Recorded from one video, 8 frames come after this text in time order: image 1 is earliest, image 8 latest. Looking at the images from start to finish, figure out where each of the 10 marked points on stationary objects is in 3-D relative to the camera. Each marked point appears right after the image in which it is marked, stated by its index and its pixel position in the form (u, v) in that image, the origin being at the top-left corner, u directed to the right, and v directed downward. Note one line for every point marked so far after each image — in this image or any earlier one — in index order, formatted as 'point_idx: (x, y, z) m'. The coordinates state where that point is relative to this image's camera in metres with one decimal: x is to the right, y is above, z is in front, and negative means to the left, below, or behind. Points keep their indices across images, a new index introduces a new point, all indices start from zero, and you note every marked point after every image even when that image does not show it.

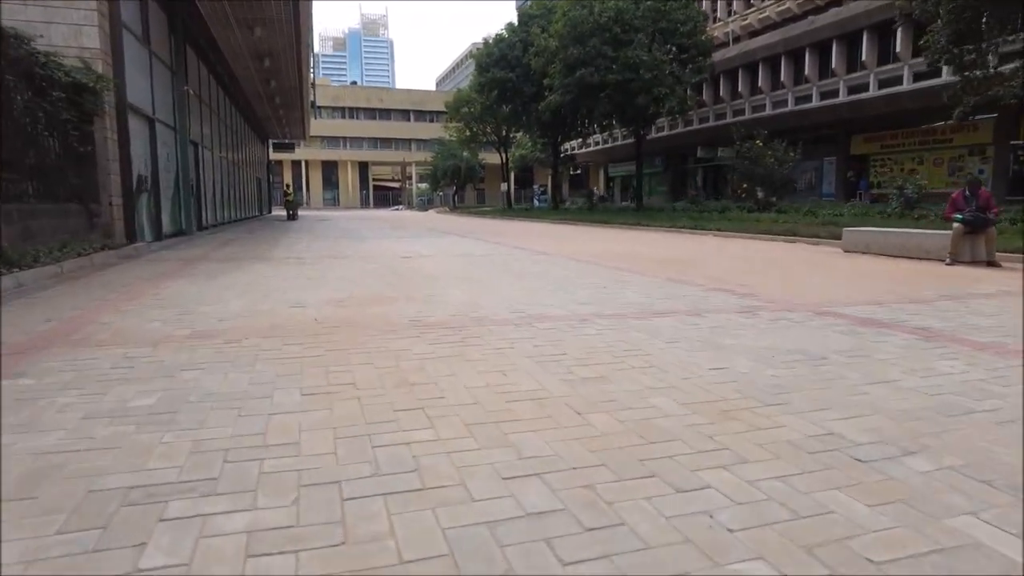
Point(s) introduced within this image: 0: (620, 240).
0: (+2.7, +1.1, +15.5) m
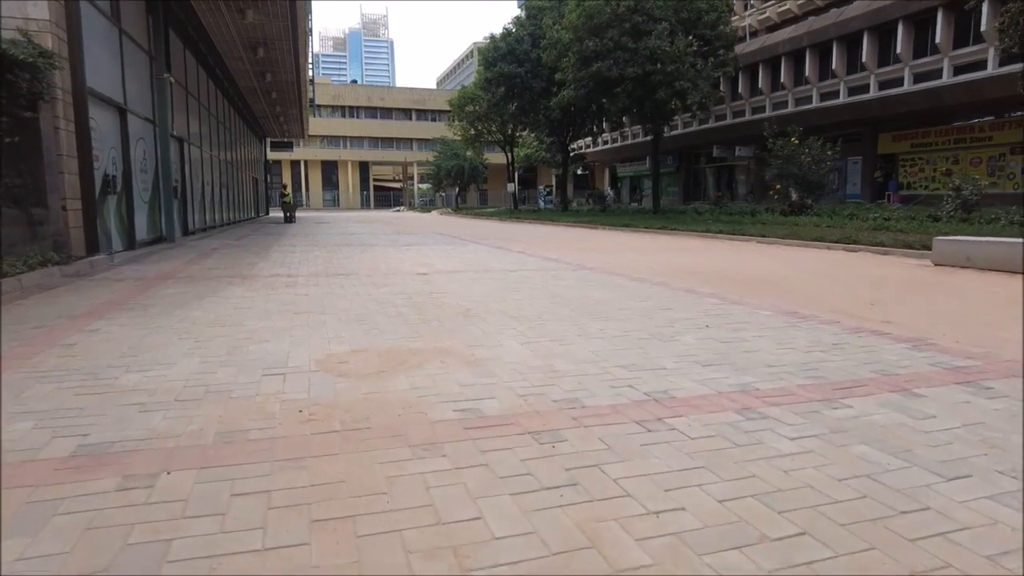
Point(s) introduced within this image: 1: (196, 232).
0: (+3.2, +0.8, +13.7) m
1: (-9.4, +1.7, +19.2) m
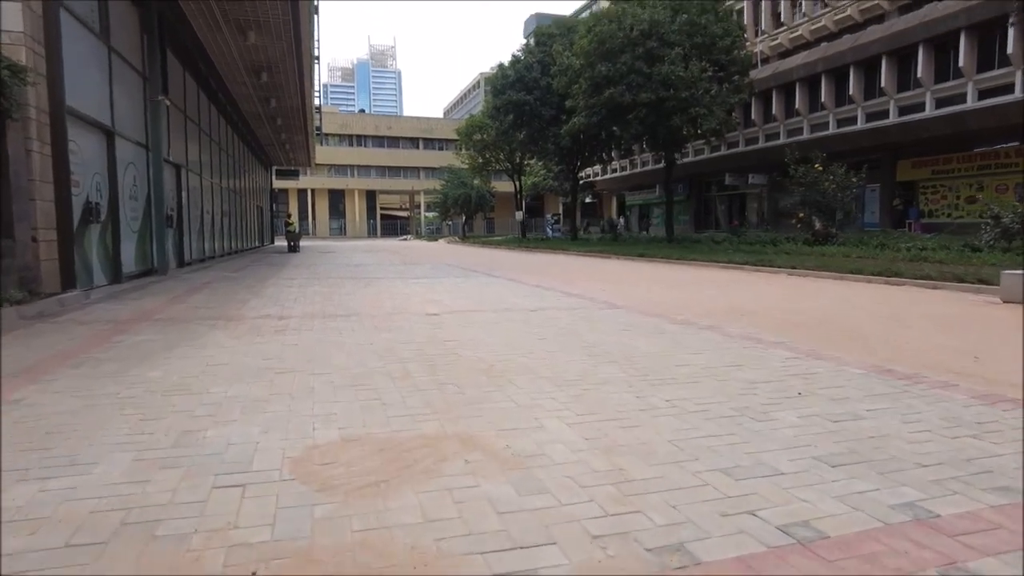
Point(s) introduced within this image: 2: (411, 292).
0: (+3.4, +0.1, +12.8) m
1: (-9.1, +0.7, +18.3) m
2: (-1.6, -0.1, +10.3) m
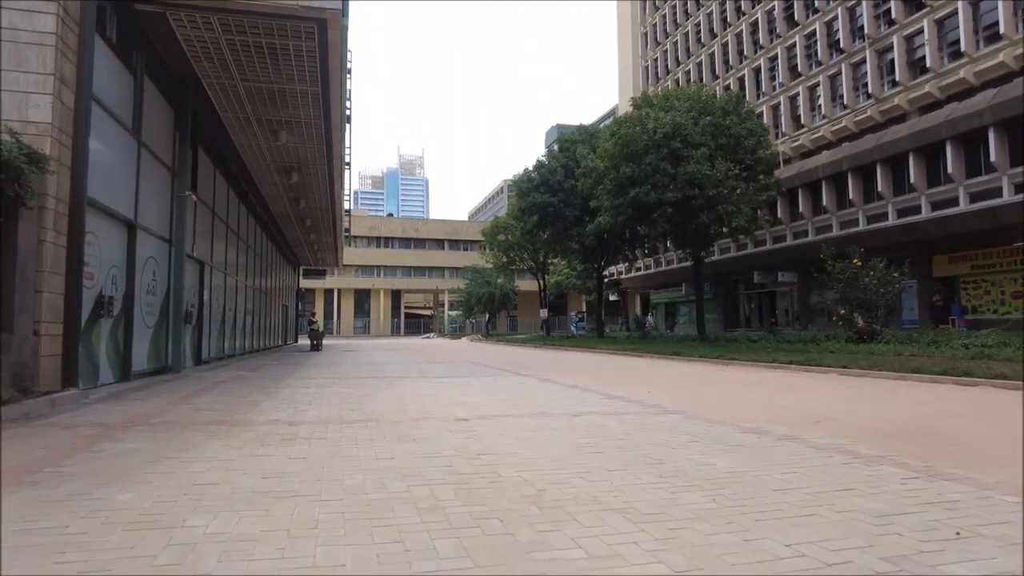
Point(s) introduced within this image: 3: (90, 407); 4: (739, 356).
0: (+4.0, -1.7, +11.8) m
1: (-8.3, -2.0, +17.8) m
2: (-1.1, -1.5, +9.5) m
3: (-4.7, -1.3, +7.1) m
4: (+6.7, -2.0, +19.2) m
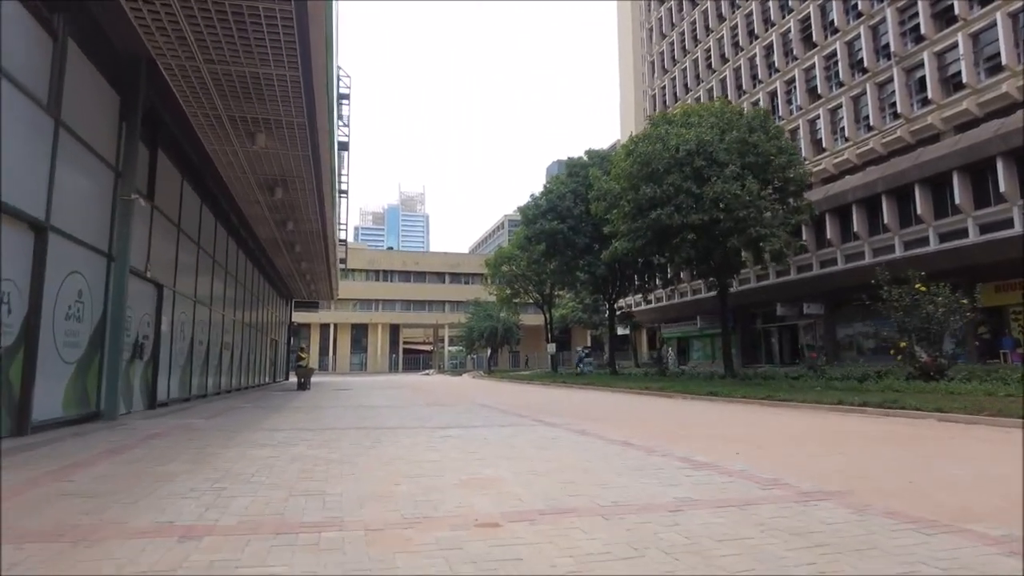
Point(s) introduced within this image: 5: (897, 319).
0: (+4.4, -2.0, +9.1) m
1: (-7.9, -2.7, +15.1) m
2: (-0.7, -1.7, +6.8) m
3: (-4.3, -1.4, +4.5) m
4: (+7.1, -2.8, +16.5) m
5: (+11.1, -0.9, +18.6) m
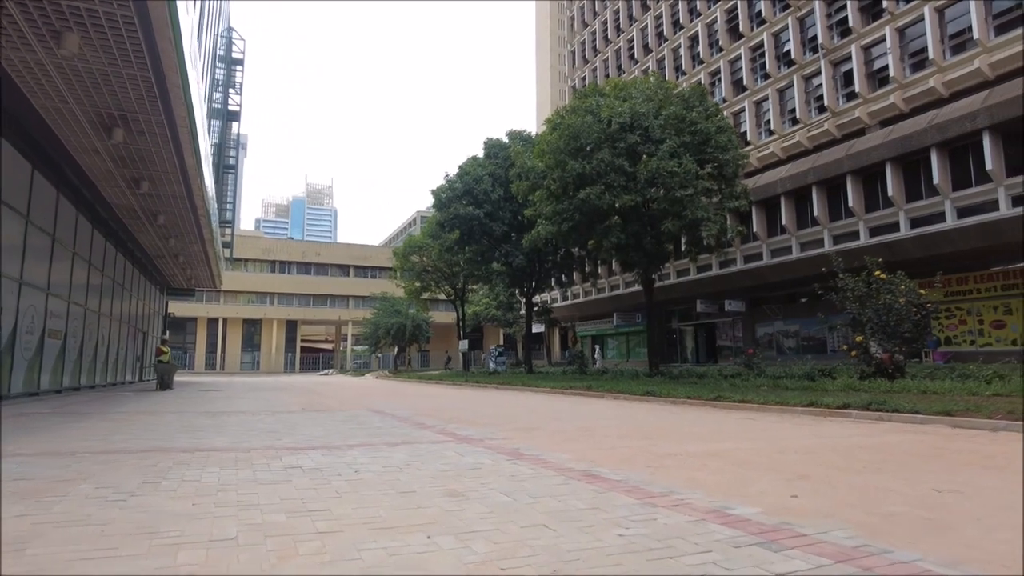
0: (+3.4, -1.6, +6.4) m
1: (-9.6, -2.0, +10.7) m
2: (-1.3, -1.2, +3.5) m
3: (-4.6, -0.8, +0.7) m
4: (+5.1, -2.4, +14.1) m
5: (+8.8, -0.6, +16.8) m
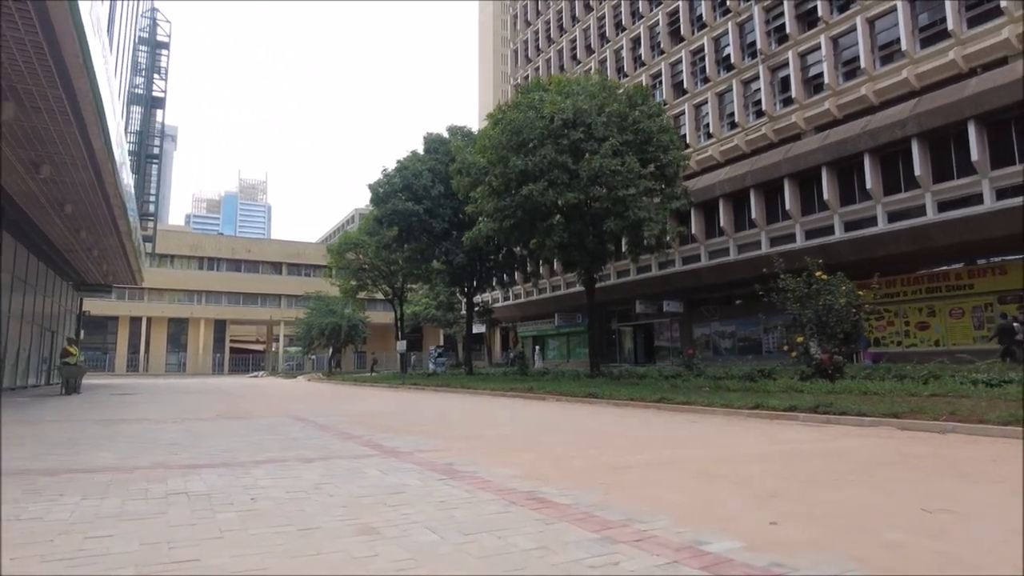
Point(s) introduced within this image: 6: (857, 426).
0: (+2.8, -1.6, +6.0) m
1: (-10.5, -1.8, +9.0) m
2: (-1.6, -1.1, +2.6) m
3: (-4.6, -0.7, -0.5) m
4: (+3.8, -2.4, +13.7) m
5: (+7.2, -0.6, +16.8) m
6: (+5.1, -2.0, +9.6) m
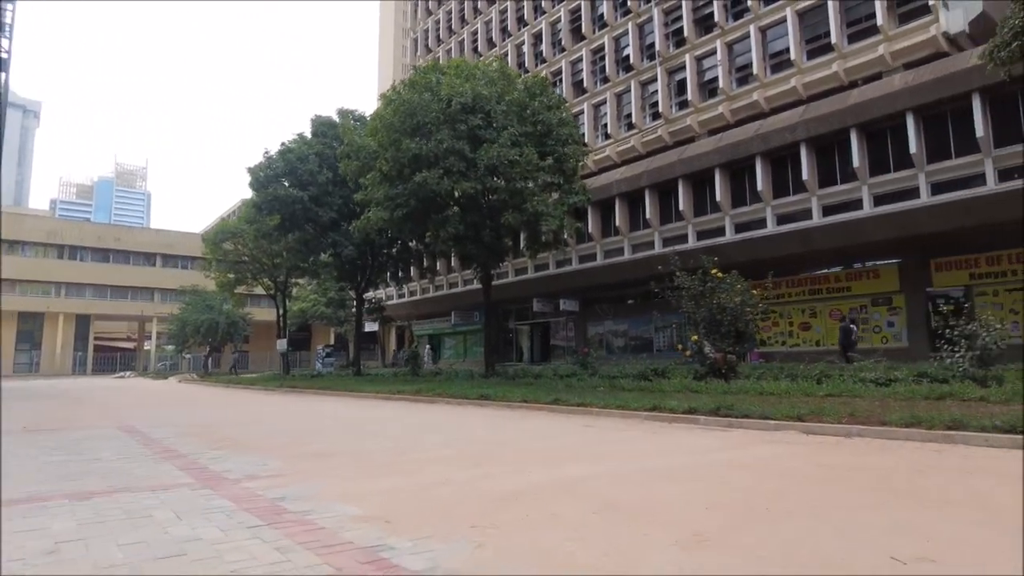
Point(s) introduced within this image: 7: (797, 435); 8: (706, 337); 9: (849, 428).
0: (+1.7, -1.4, +5.0) m
1: (-11.9, -1.5, +6.0) m
2: (-2.1, -0.9, +1.0) m
3: (-4.6, -0.5, -2.5) m
4: (+1.5, -2.3, +12.9) m
5: (+4.5, -0.6, +16.4) m
6: (+3.4, -2.0, +9.0) m
7: (+3.7, -1.9, +8.5) m
8: (+4.9, -1.2, +16.2) m
9: (+4.3, -1.8, +8.3) m
